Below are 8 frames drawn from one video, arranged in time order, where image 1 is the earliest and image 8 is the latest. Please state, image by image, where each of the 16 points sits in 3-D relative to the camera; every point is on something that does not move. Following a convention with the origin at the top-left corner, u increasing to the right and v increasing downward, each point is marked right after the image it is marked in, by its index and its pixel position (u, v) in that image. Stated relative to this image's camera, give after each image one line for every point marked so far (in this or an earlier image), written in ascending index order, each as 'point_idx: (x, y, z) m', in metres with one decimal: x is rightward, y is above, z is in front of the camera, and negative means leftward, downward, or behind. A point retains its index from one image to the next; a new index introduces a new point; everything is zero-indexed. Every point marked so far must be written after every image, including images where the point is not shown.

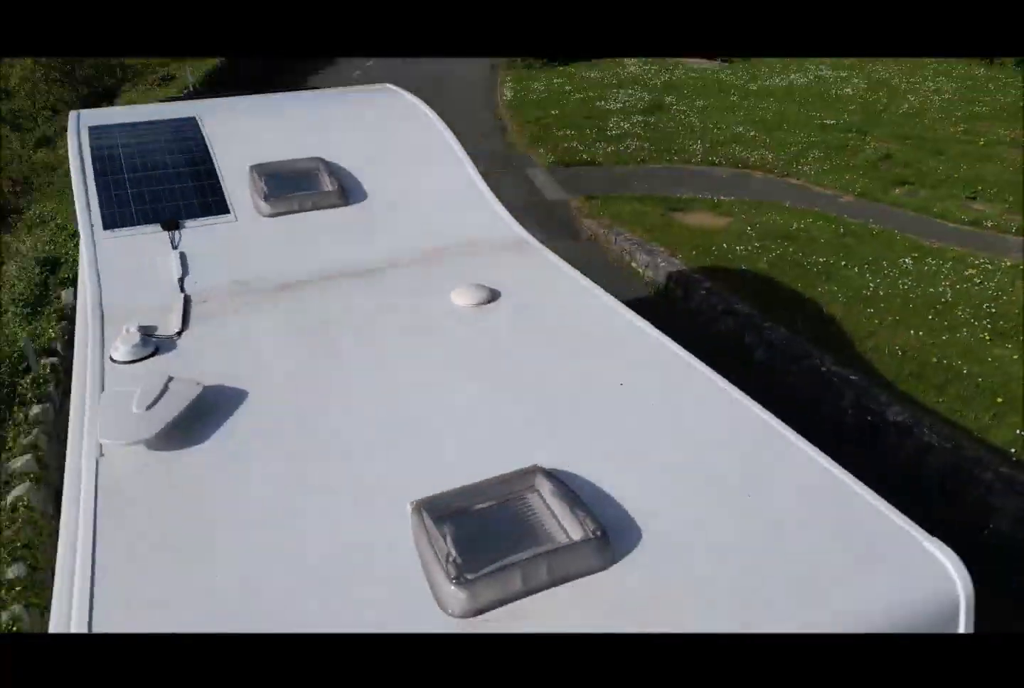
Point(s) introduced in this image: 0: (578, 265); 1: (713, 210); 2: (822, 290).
0: (+0.7, +1.0, +8.7) m
1: (+2.4, +1.7, +9.6) m
2: (+2.9, +0.6, +7.4) m
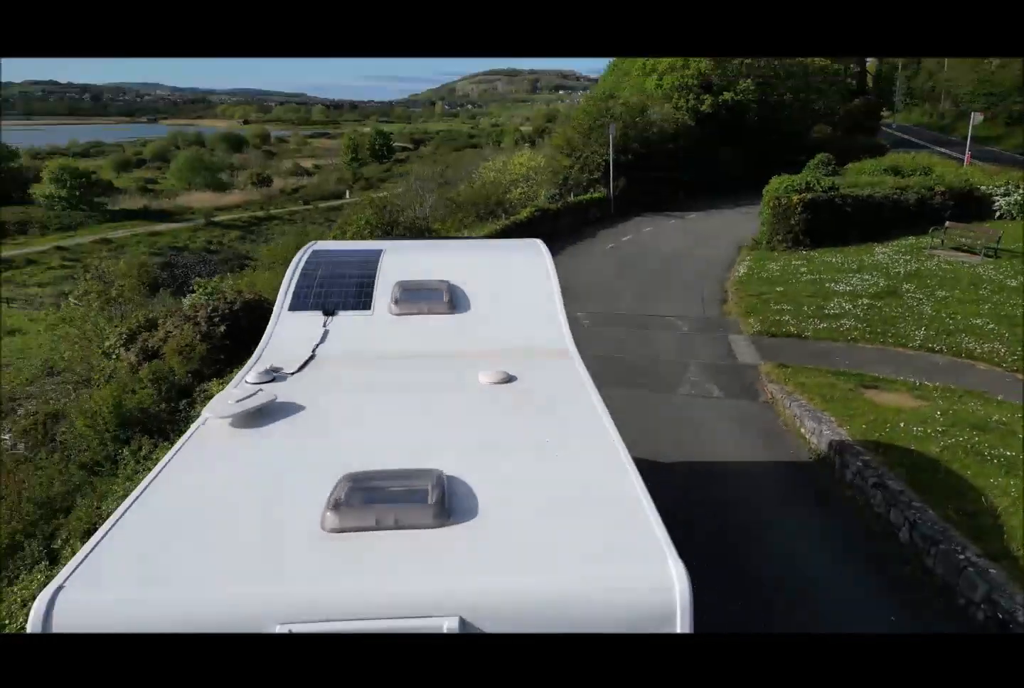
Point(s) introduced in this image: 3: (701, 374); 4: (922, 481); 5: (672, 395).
0: (+2.7, -0.9, +8.9) m
1: (+4.7, -0.6, +9.2) m
2: (+4.3, -1.2, +6.9) m
3: (+2.6, -0.4, +10.4) m
4: (+3.7, -1.2, +7.0) m
5: (+2.0, -0.7, +9.6) m
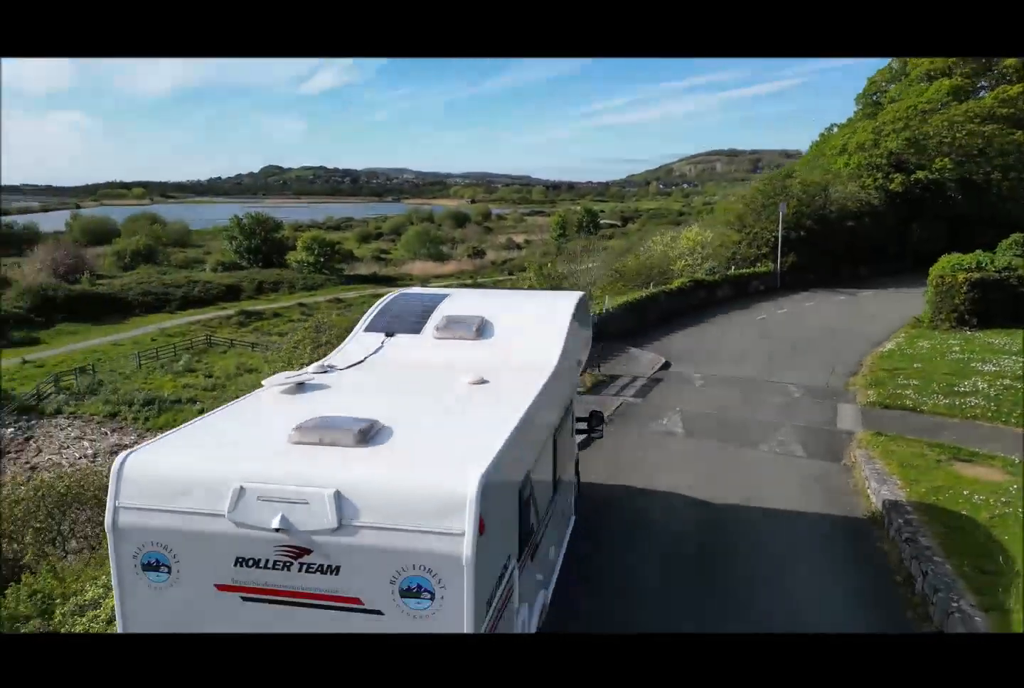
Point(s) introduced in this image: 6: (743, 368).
0: (+3.7, -1.6, +9.2) m
1: (+5.7, -1.5, +9.0) m
2: (+4.6, -1.8, +6.8) m
3: (+4.0, -1.3, +10.7) m
4: (+4.1, -1.8, +7.0) m
5: (+3.2, -1.4, +10.1) m
6: (+4.4, -0.5, +14.3) m
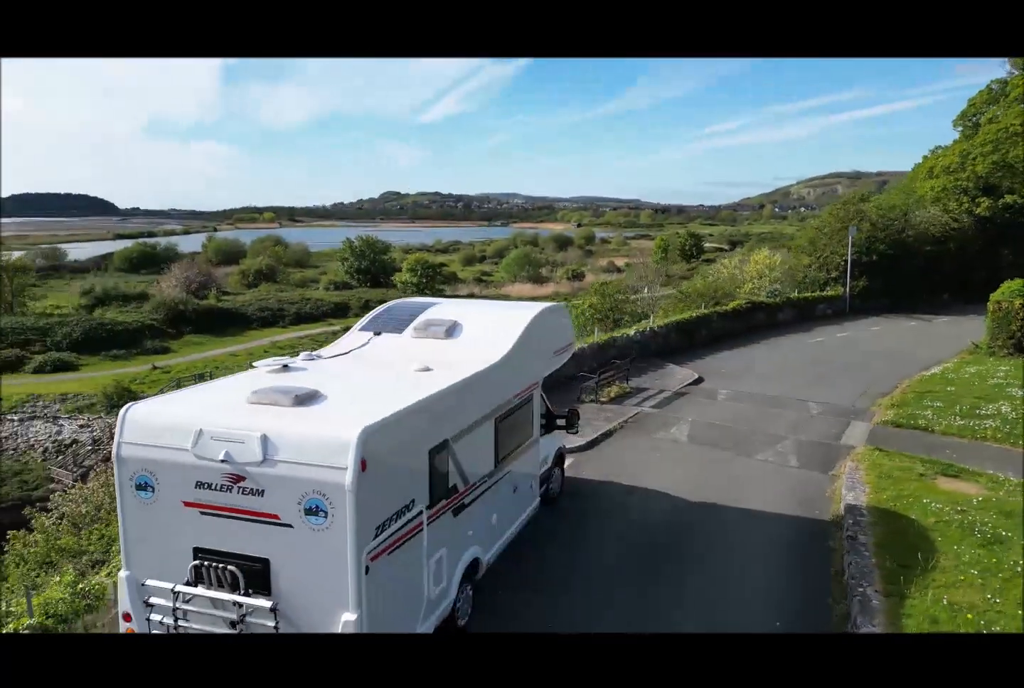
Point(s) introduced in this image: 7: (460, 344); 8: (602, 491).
0: (+3.7, -1.8, +9.8) m
1: (+5.7, -1.7, +9.2) m
2: (+4.3, -2.0, +7.2) m
3: (+4.2, -1.5, +11.2) m
4: (+3.7, -1.9, +7.5) m
5: (+3.3, -1.6, +10.7) m
6: (+5.1, -0.8, +14.7) m
7: (-0.5, 0.0, +7.2) m
8: (+1.1, -1.8, +9.5) m
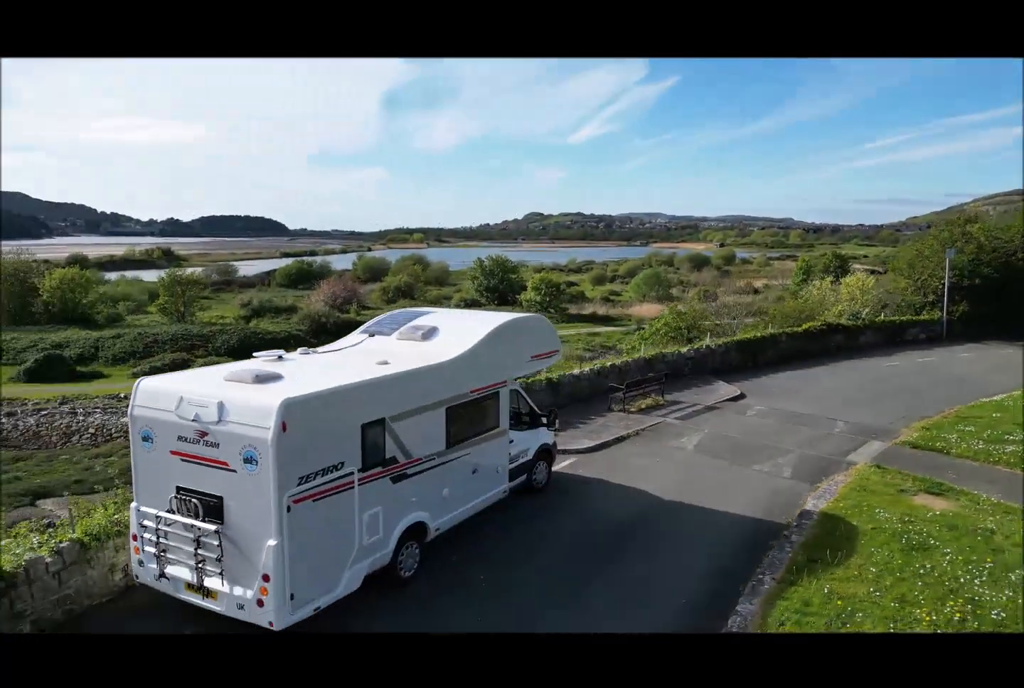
0: (+3.6, -2.0, +10.2) m
1: (+5.5, -1.9, +9.4) m
2: (+3.7, -2.1, +7.6) m
3: (+4.4, -1.8, +11.5) m
4: (+3.2, -2.1, +8.0) m
5: (+3.4, -1.9, +11.2) m
6: (+6.0, -1.2, +14.9) m
7: (-0.9, 0.0, +8.5) m
8: (+1.0, -2.0, +10.5) m
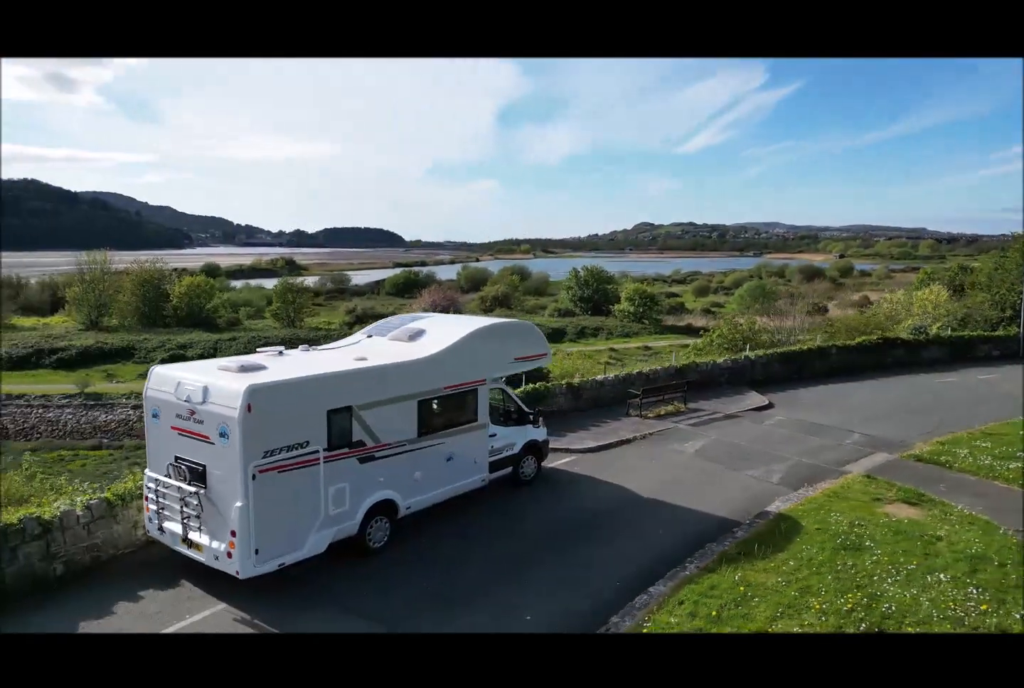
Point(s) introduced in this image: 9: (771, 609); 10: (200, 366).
0: (+3.4, -2.1, +10.6) m
1: (+5.2, -2.1, +9.5) m
2: (+3.2, -2.2, +8.0) m
3: (+4.4, -1.9, +11.8) m
4: (+2.7, -2.2, +8.5) m
5: (+3.4, -2.0, +11.6) m
6: (+6.4, -1.4, +14.9) m
7: (-1.3, 0.0, +9.5) m
8: (+0.9, -2.0, +11.2) m
9: (+2.3, -2.4, +6.7) m
10: (-3.4, -0.3, +8.2) m
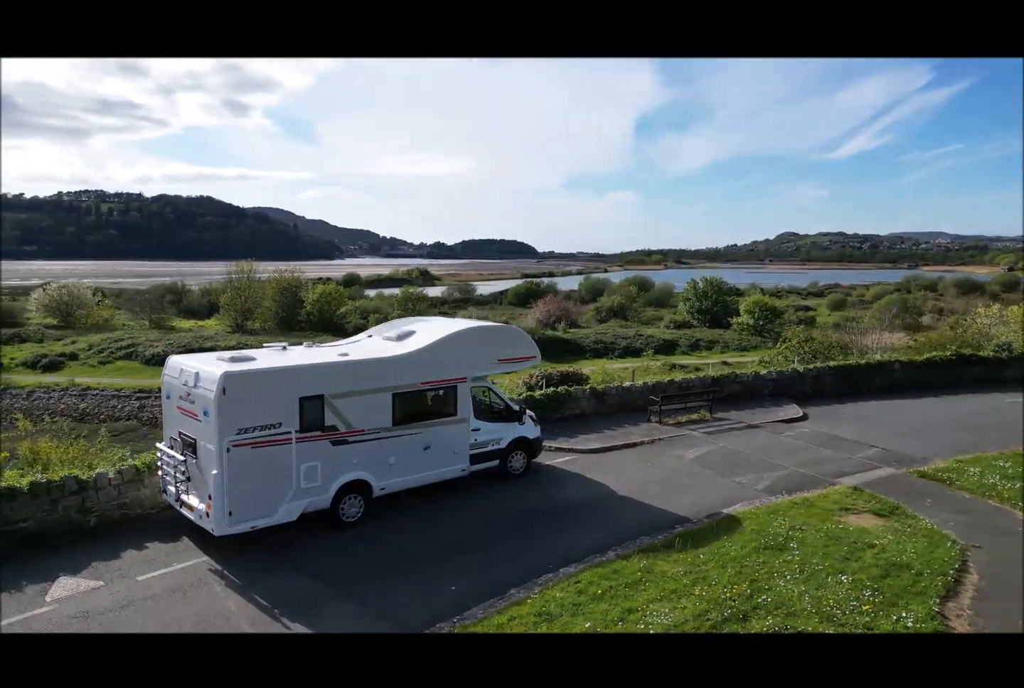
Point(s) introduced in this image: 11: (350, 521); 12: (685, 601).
0: (+3.2, -2.2, +10.8) m
1: (+4.6, -2.2, +9.4) m
2: (+2.4, -2.2, +8.3) m
3: (+4.3, -2.1, +11.8) m
4: (+2.1, -2.2, +8.9) m
5: (+3.3, -2.1, +11.8) m
6: (+6.9, -1.7, +14.5) m
7: (-1.6, 0.0, +10.6) m
8: (+0.8, -2.1, +11.9) m
9: (+1.4, -2.4, +7.2) m
10: (-3.9, -0.2, +9.7) m
11: (-2.1, -2.3, +9.8) m
12: (+1.6, -2.4, +7.1) m
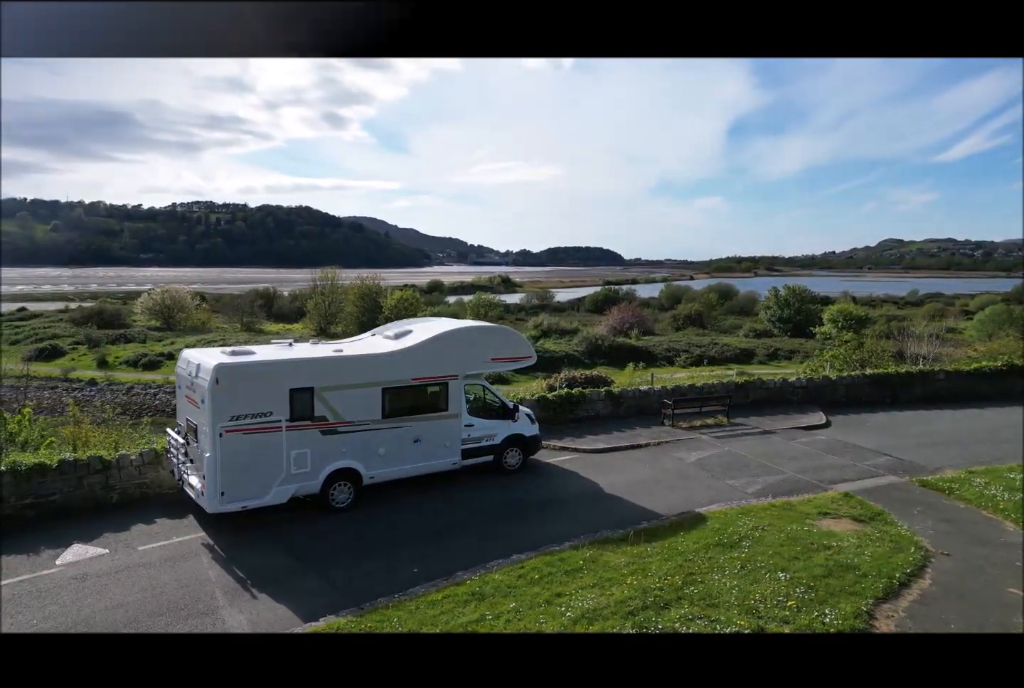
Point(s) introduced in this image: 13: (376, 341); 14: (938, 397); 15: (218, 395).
0: (+2.9, -2.3, +10.9) m
1: (+4.3, -2.3, +9.3) m
2: (+1.9, -2.2, +8.5) m
3: (+4.2, -2.1, +11.8) m
4: (+1.7, -2.2, +9.1) m
5: (+3.2, -2.2, +11.9) m
6: (+7.1, -1.8, +14.2) m
7: (-1.8, 0.0, +11.3) m
8: (+0.7, -2.1, +12.2) m
9: (+0.8, -2.4, +7.5) m
10: (-4.2, -0.1, +10.6) m
11: (-2.4, -2.3, +10.5) m
12: (+1.0, -2.4, +7.3) m
13: (-2.0, 0.0, +11.3) m
14: (+10.2, -1.3, +18.3) m
15: (-3.7, -0.6, +9.3) m
